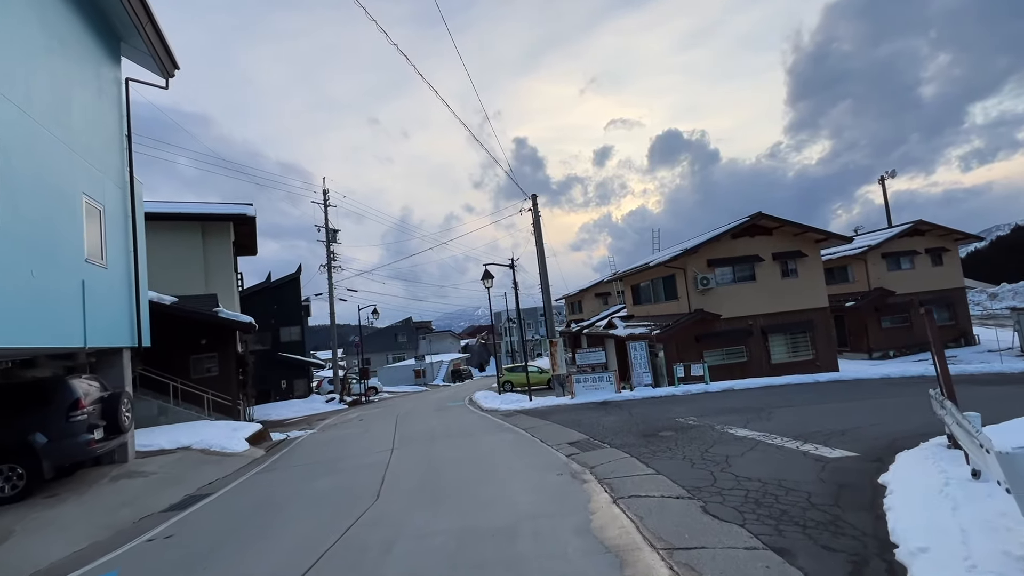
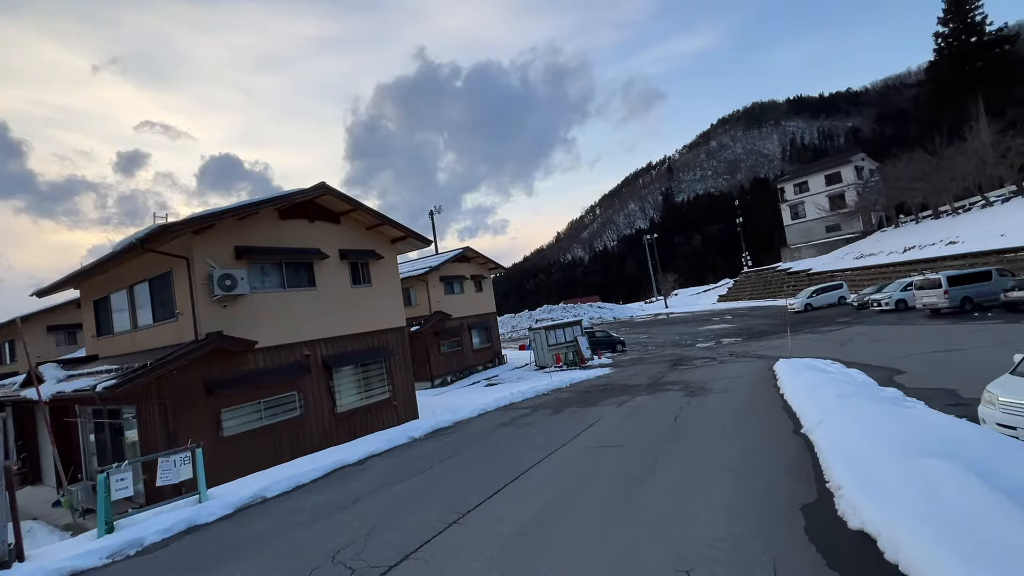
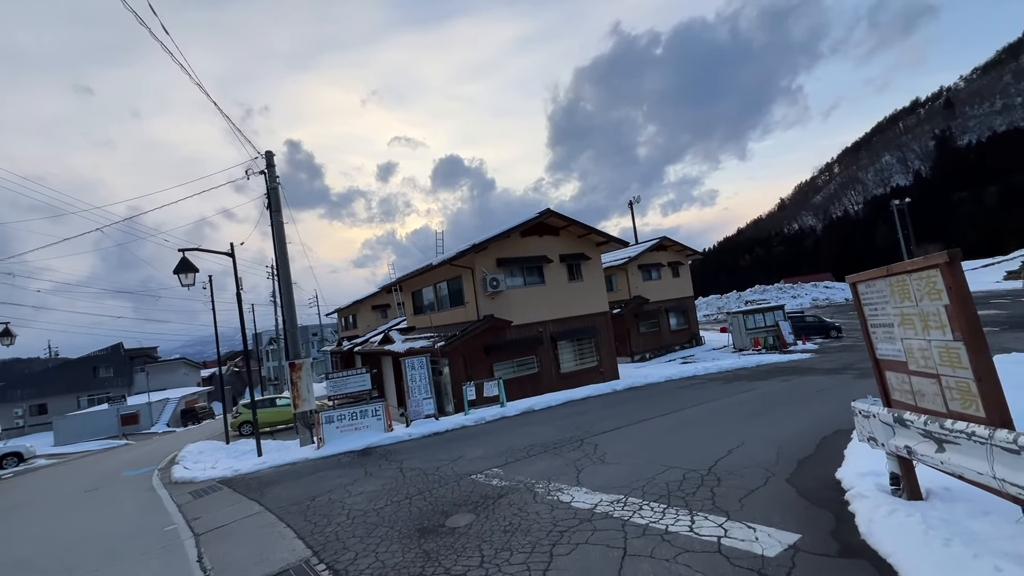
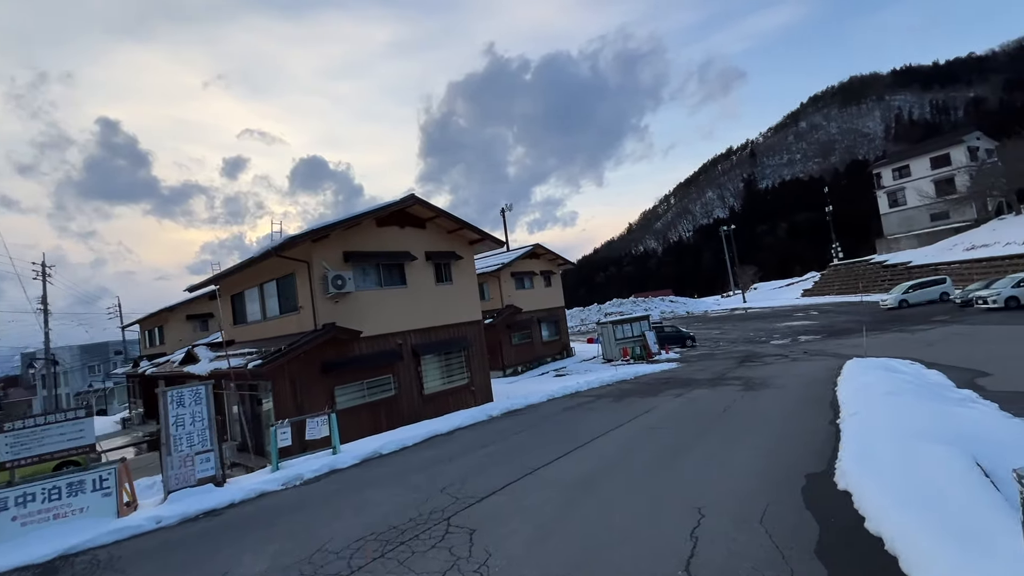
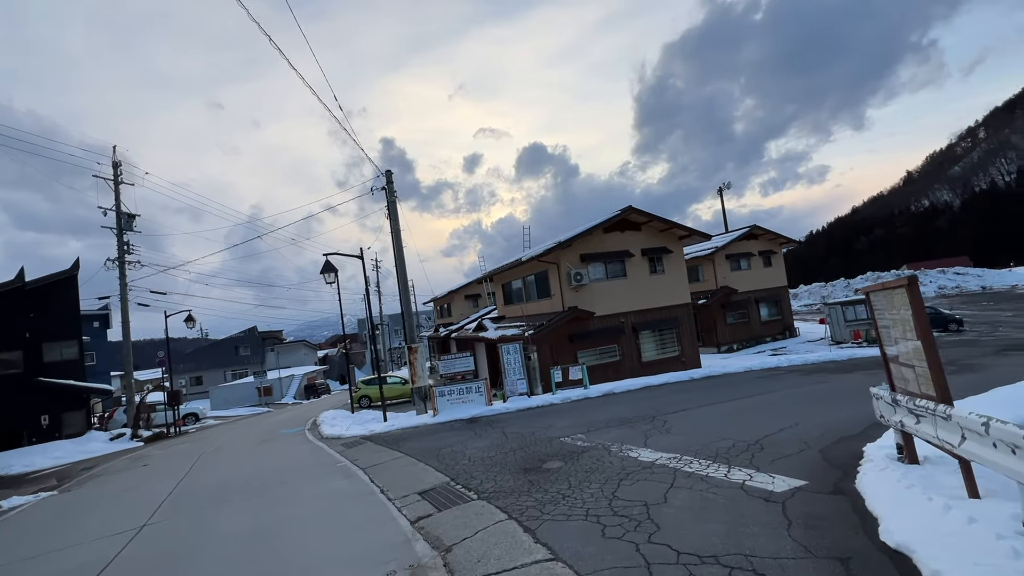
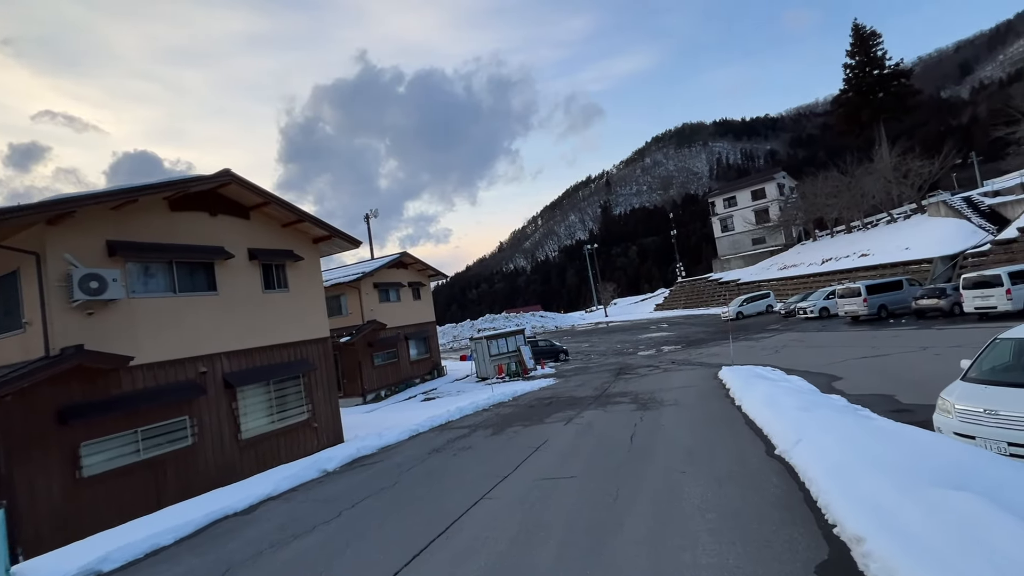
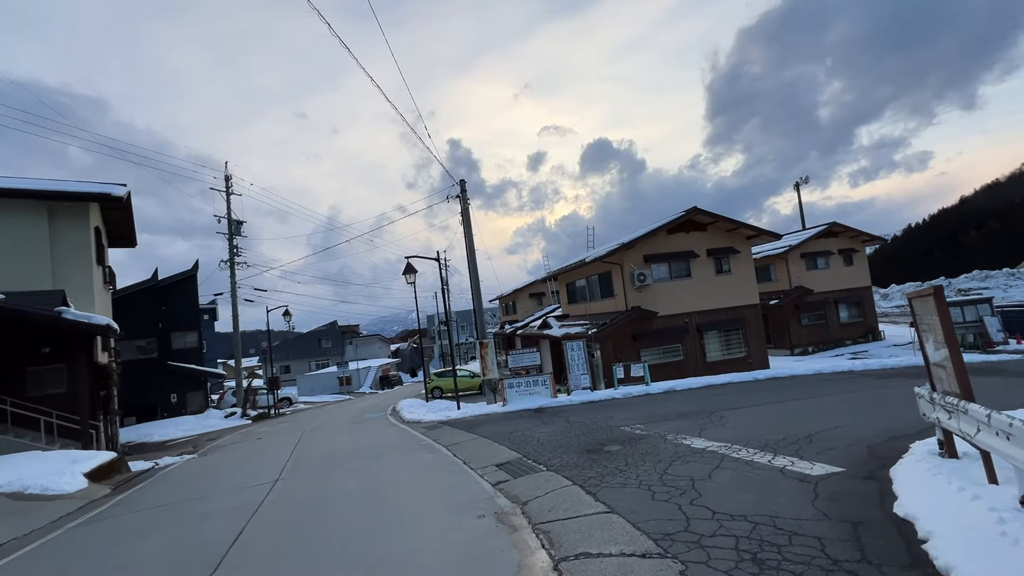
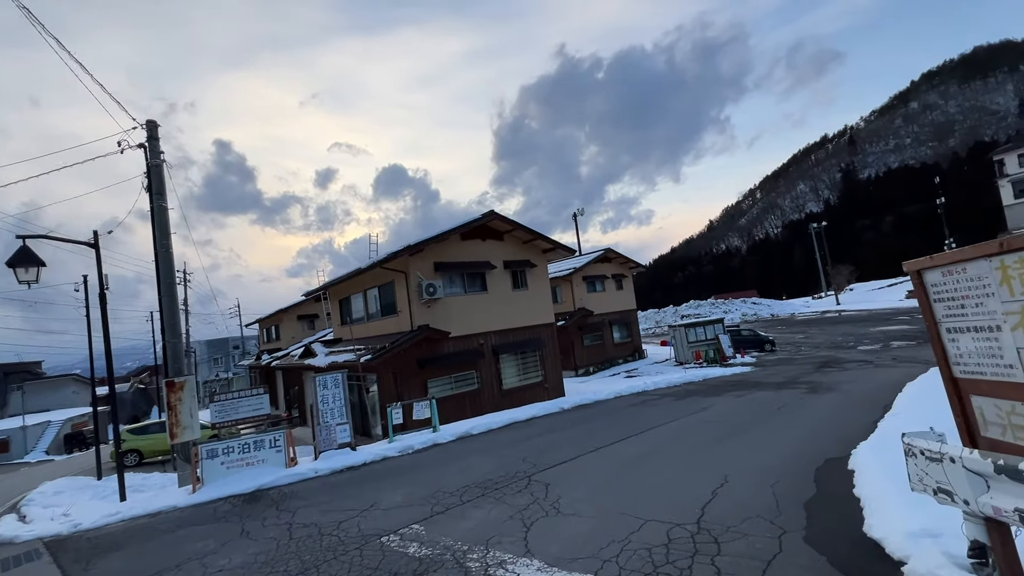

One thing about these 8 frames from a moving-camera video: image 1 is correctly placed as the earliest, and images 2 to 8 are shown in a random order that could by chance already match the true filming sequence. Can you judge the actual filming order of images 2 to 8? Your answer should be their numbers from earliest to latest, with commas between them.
7, 5, 3, 8, 4, 2, 6
